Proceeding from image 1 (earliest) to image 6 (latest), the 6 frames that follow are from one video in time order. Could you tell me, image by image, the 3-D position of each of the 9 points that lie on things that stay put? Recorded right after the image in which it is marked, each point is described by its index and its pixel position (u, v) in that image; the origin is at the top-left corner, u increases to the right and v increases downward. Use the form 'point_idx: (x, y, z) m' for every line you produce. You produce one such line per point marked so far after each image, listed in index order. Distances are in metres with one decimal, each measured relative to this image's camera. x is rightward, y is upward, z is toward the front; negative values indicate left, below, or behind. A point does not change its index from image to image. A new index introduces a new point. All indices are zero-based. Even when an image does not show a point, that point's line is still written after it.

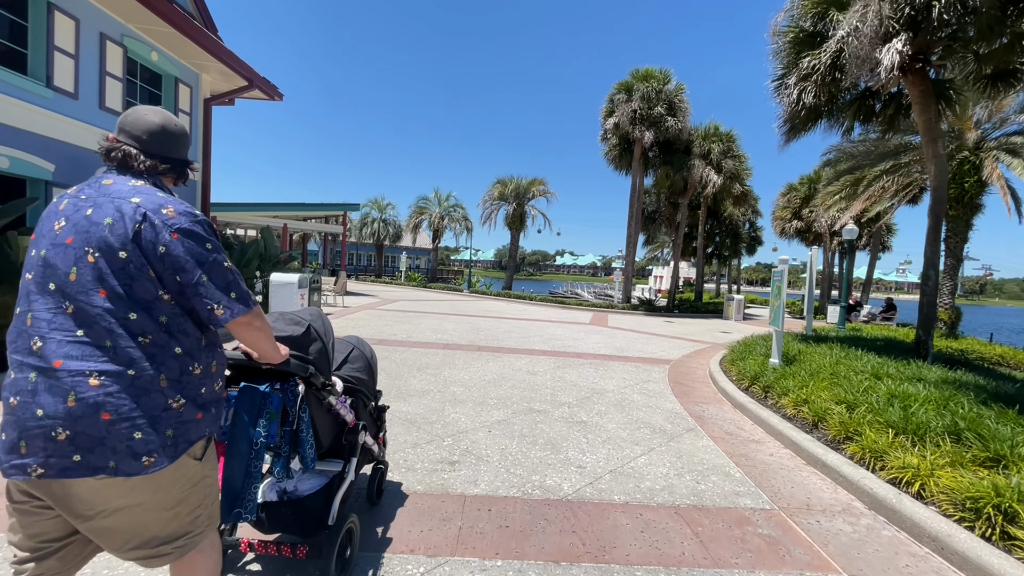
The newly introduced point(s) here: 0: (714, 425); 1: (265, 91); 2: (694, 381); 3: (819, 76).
0: (+2.2, -1.5, +5.2) m
1: (-6.3, +5.1, +12.4) m
2: (+2.8, -1.5, +7.6) m
3: (+5.6, +3.8, +8.9) m
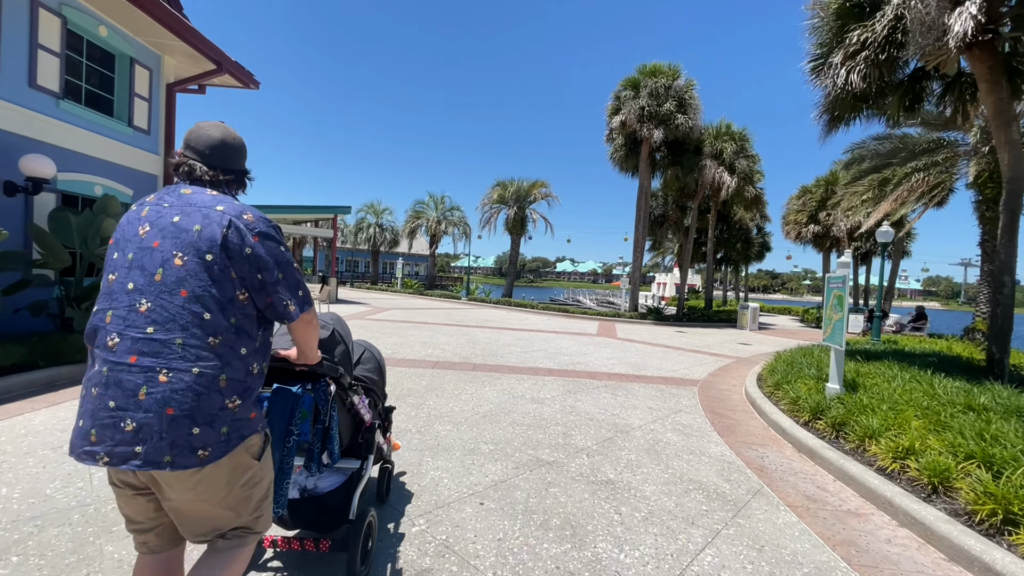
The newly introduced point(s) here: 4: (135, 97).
0: (+2.2, -1.6, +3.8) m
1: (-6.3, +4.9, +11.1) m
2: (+2.8, -1.6, +6.2) m
3: (+5.6, +3.7, +7.6) m
4: (-7.6, +3.9, +9.8) m
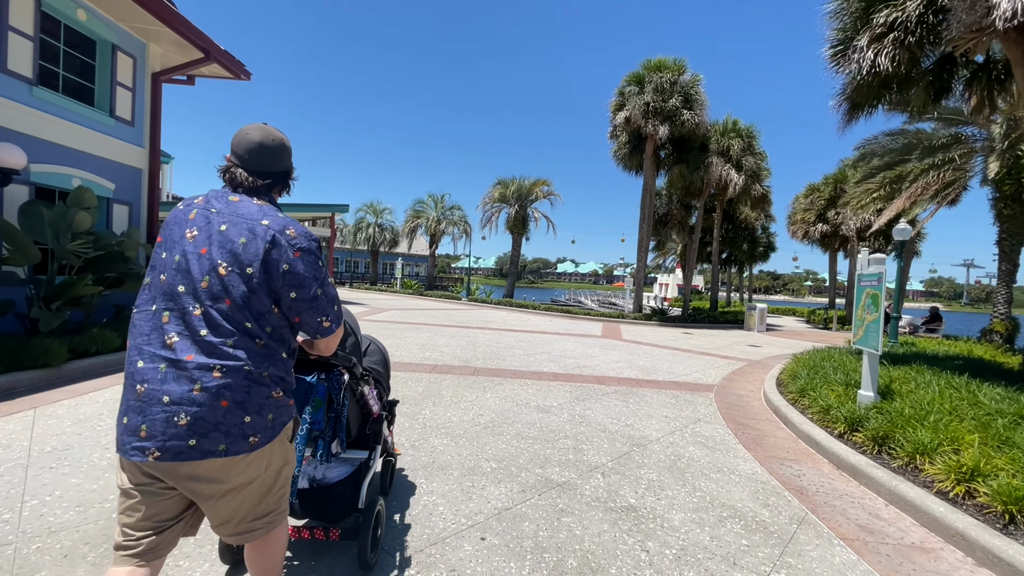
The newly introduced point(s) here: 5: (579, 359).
0: (+2.2, -1.5, +3.3) m
1: (-6.3, +4.9, +10.6) m
2: (+2.8, -1.6, +5.7) m
3: (+5.7, +3.7, +7.1) m
4: (-7.6, +3.9, +9.3) m
5: (+1.3, -1.4, +9.5) m
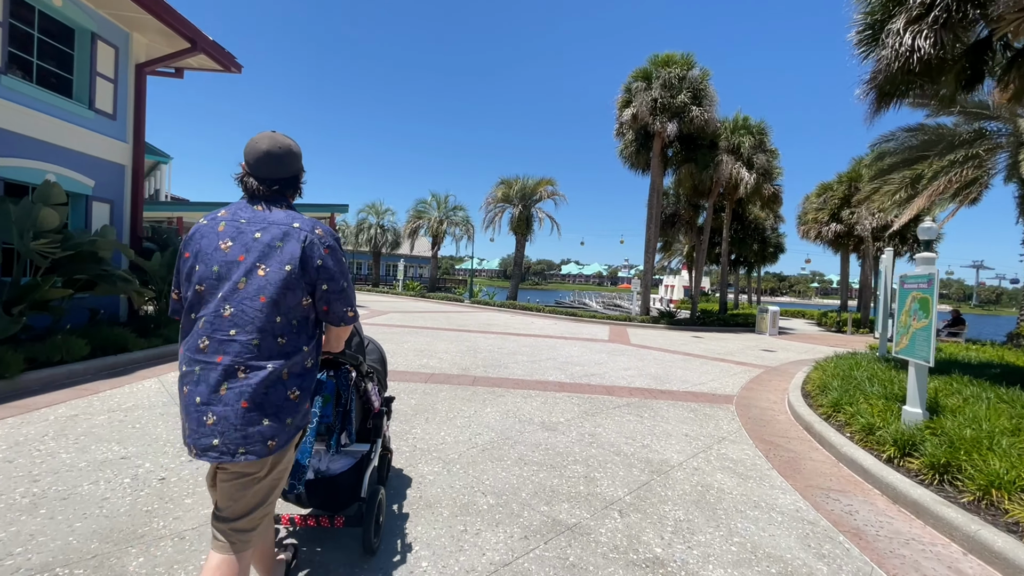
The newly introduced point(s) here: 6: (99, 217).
0: (+2.2, -1.6, +2.7) m
1: (-6.2, +4.8, +10.1) m
2: (+2.9, -1.6, +5.1) m
3: (+5.7, +3.7, +6.5) m
4: (-7.5, +3.8, +8.8) m
5: (+1.4, -1.4, +9.0) m
6: (-7.7, +1.3, +9.0) m
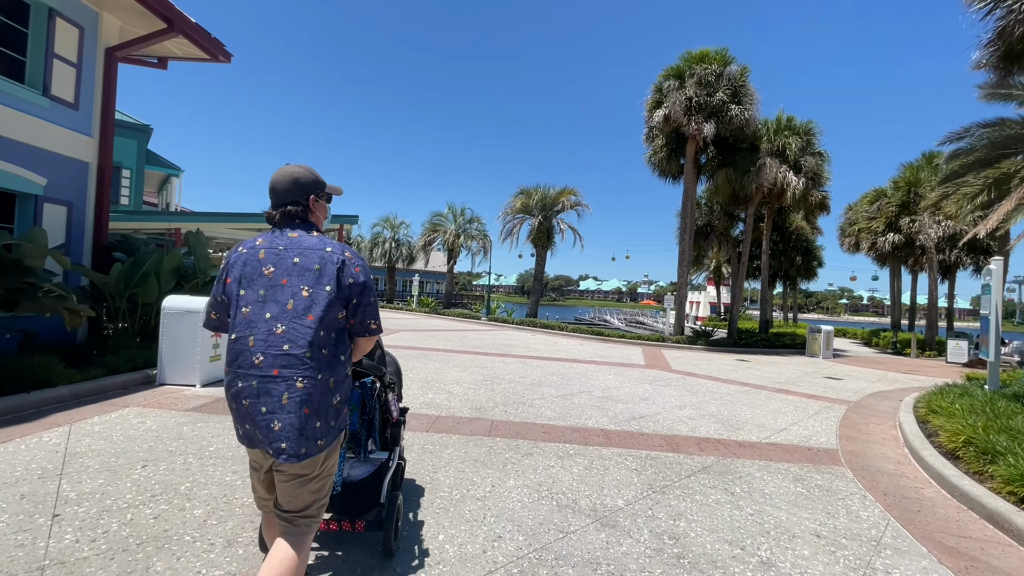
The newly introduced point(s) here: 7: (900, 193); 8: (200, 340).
0: (+2.4, -1.6, +0.9) m
1: (-5.8, +4.5, +8.8) m
2: (+3.1, -1.7, +3.3) m
3: (+6.0, +3.5, +4.8) m
4: (-7.1, +3.6, +7.6) m
5: (+1.8, -1.7, +7.2) m
6: (-7.3, +1.1, +7.7) m
7: (+15.0, +3.7, +18.9) m
8: (-4.2, -0.7, +6.5) m
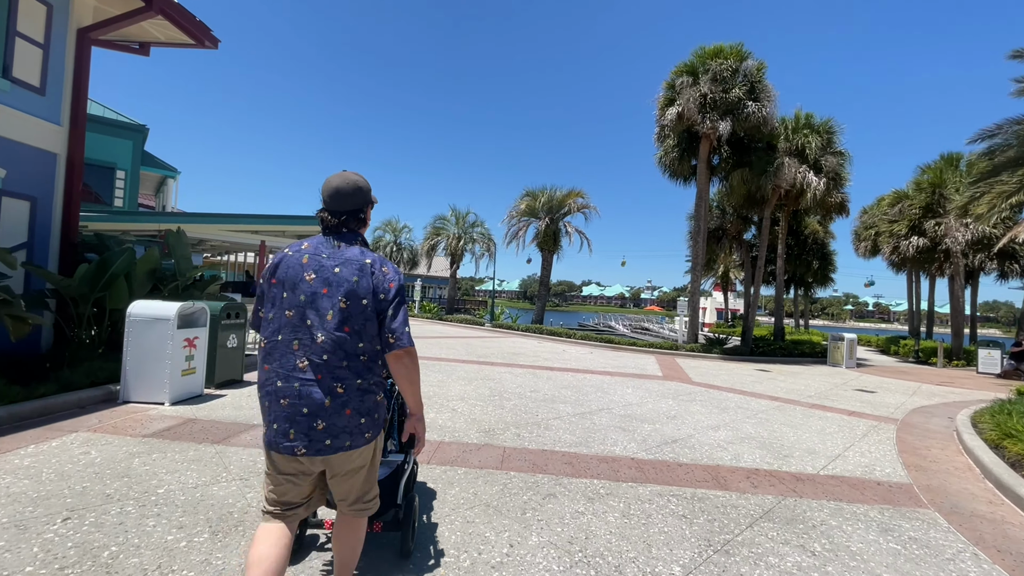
0: (+2.5, -1.6, +0.1) m
1: (-5.6, +4.5, +8.1) m
2: (+3.3, -1.8, +2.5) m
3: (+6.2, +3.4, +4.0) m
4: (-6.9, +3.5, +6.8) m
5: (+1.9, -1.8, +6.4) m
6: (-7.1, +1.0, +6.9) m
7: (+15.2, +3.5, +18.0) m
8: (-4.0, -0.7, +5.7) m
